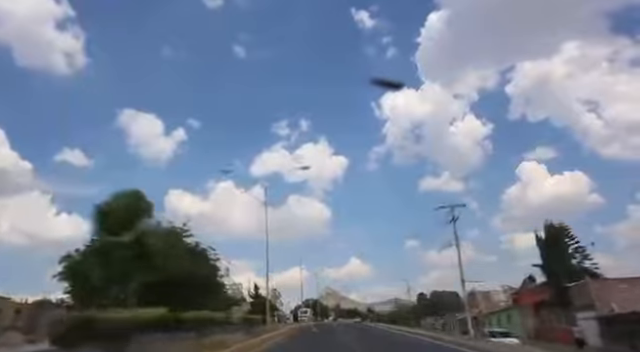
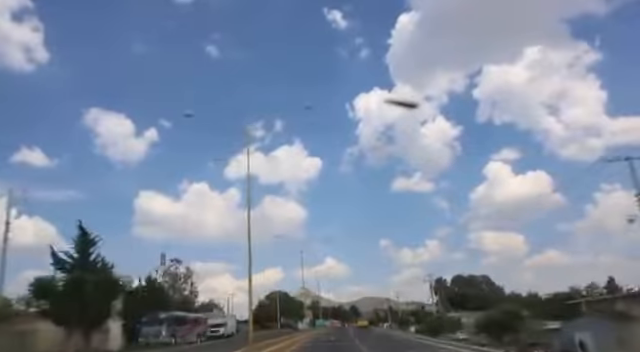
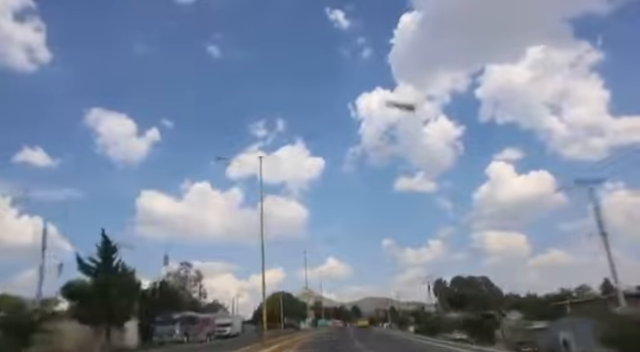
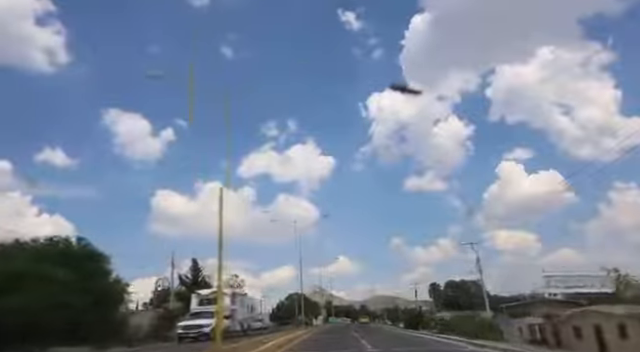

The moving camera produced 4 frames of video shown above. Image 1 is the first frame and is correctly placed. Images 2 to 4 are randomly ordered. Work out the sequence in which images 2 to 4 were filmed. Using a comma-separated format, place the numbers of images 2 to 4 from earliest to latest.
4, 3, 2
